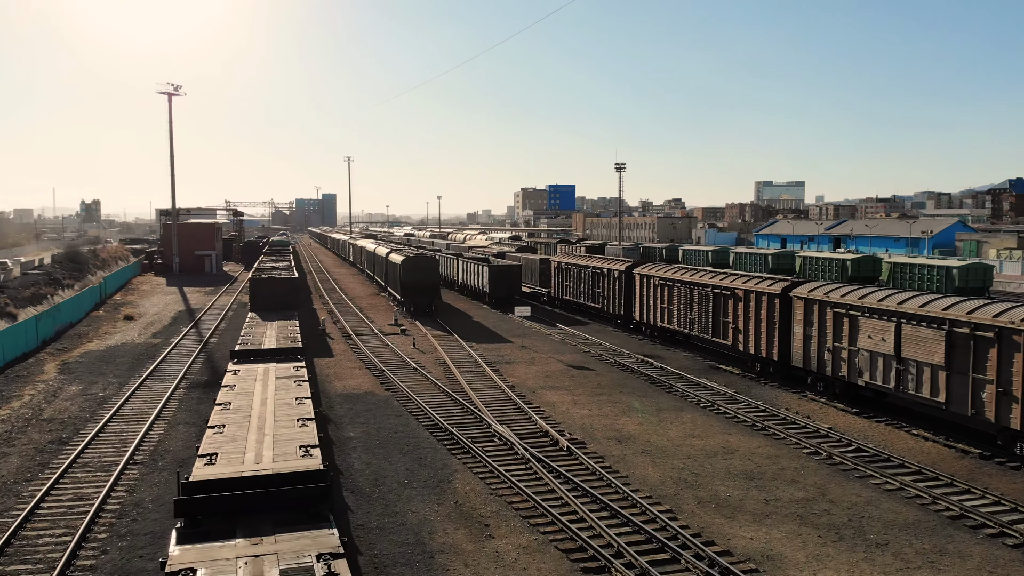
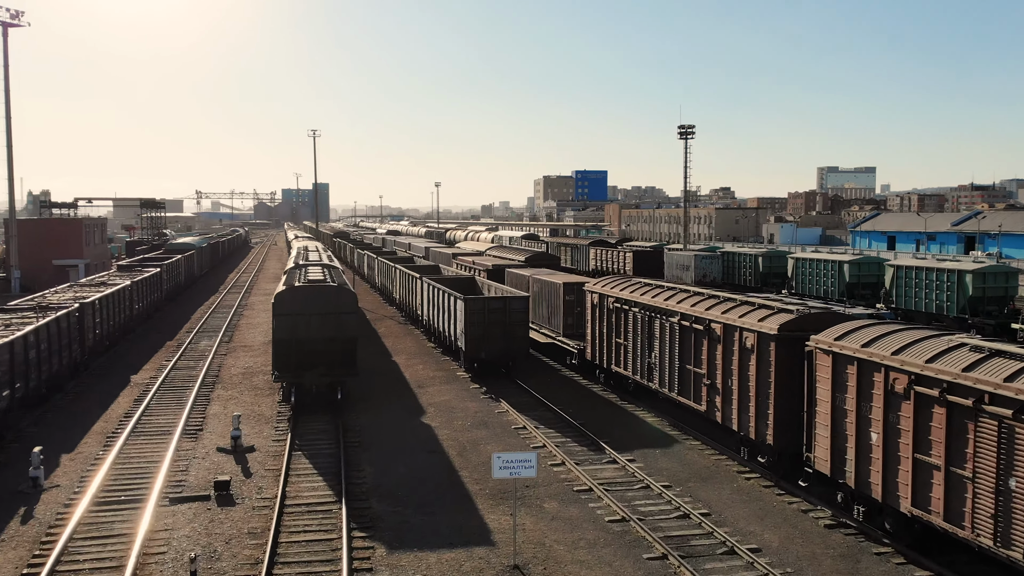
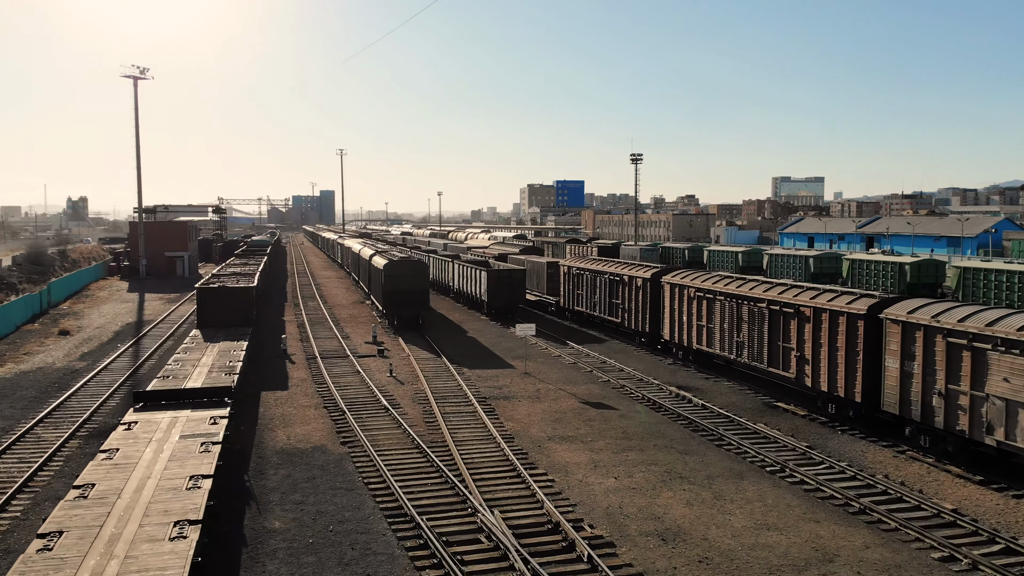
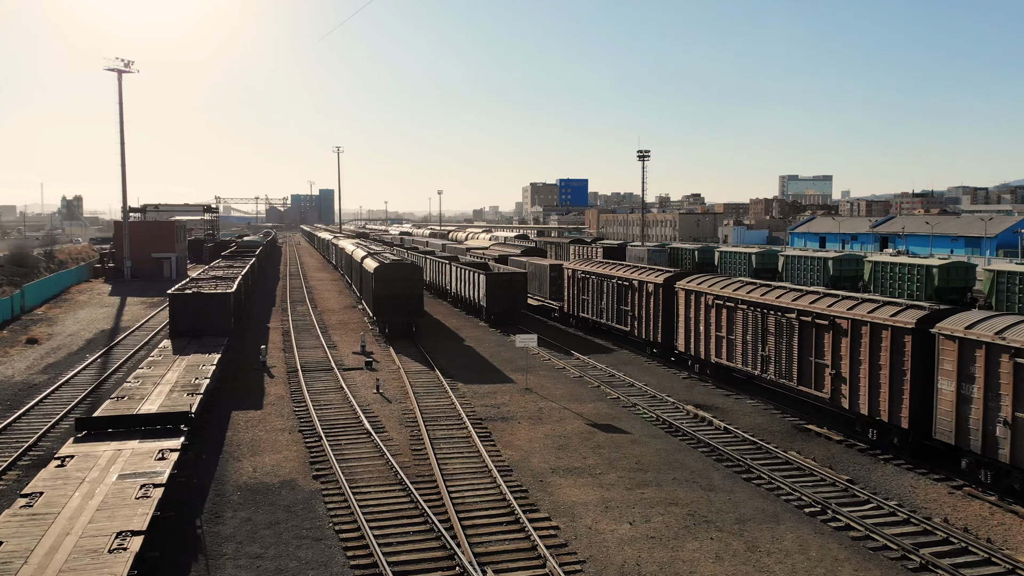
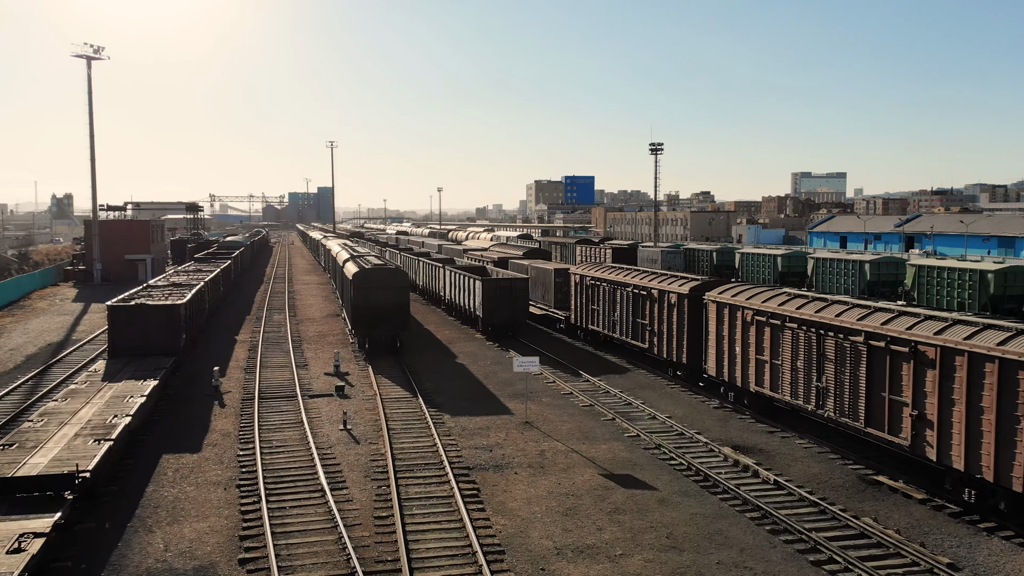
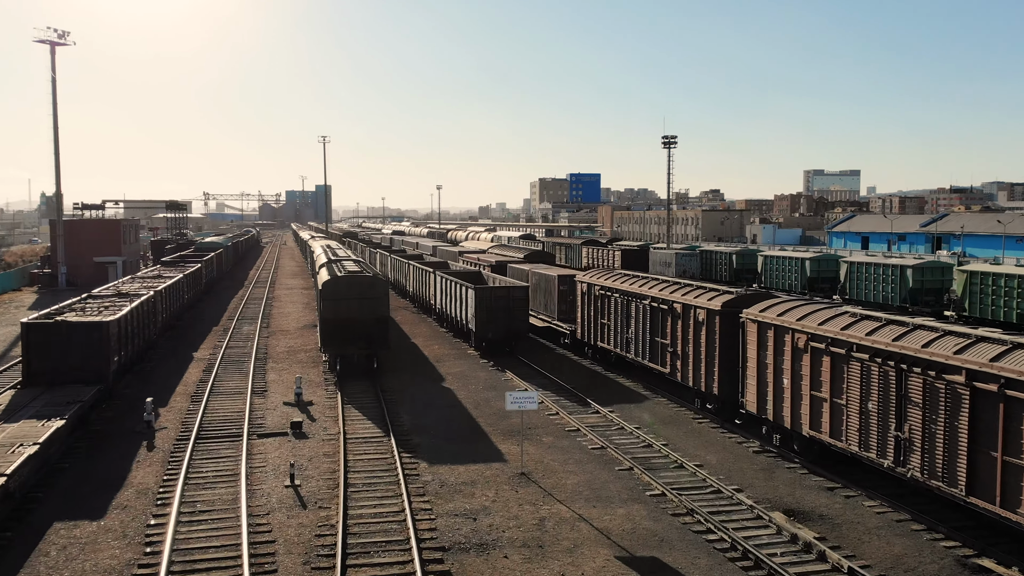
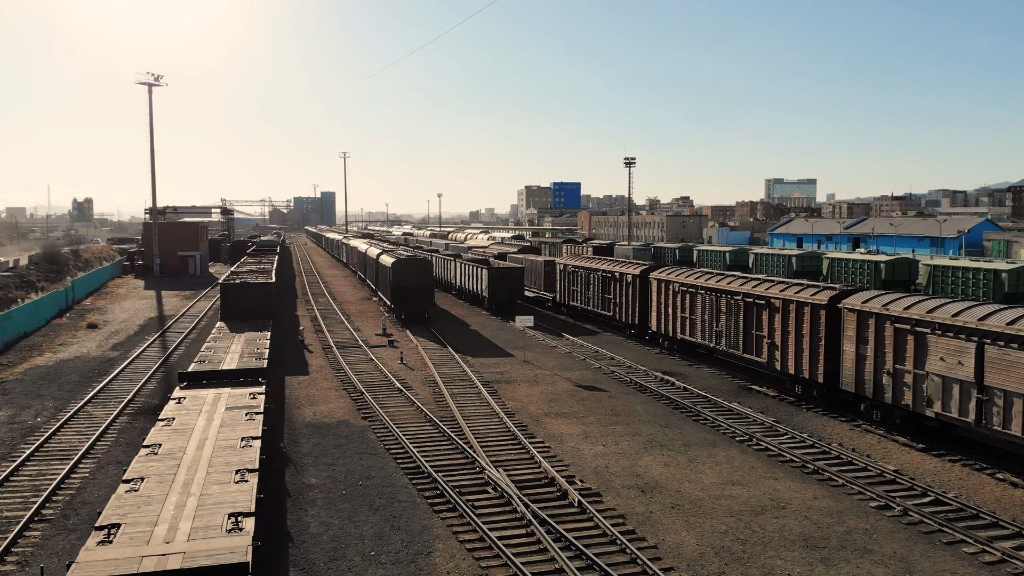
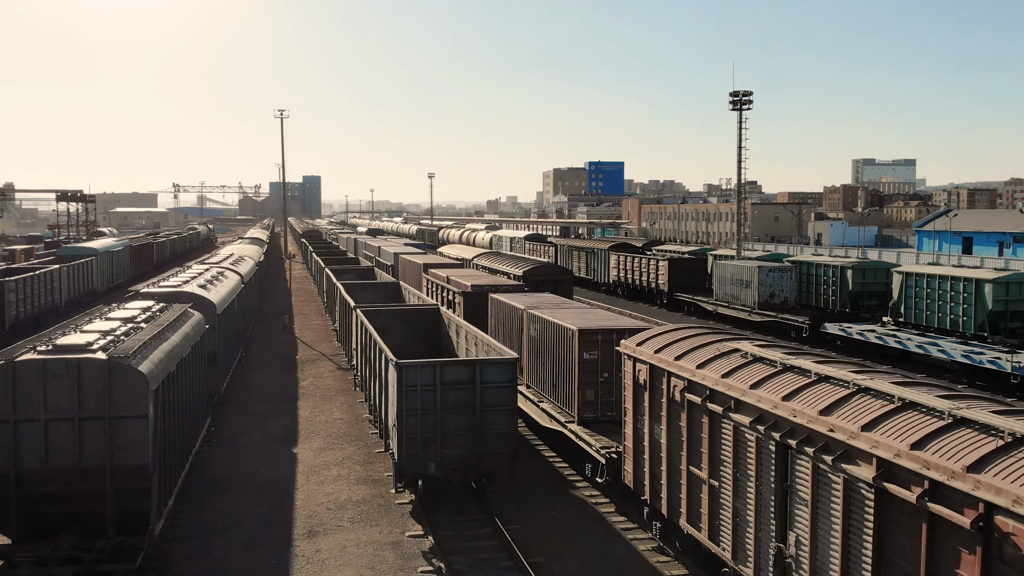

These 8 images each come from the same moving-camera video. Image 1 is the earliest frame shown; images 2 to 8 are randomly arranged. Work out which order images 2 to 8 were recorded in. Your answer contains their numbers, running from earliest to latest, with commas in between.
7, 3, 4, 5, 6, 2, 8
